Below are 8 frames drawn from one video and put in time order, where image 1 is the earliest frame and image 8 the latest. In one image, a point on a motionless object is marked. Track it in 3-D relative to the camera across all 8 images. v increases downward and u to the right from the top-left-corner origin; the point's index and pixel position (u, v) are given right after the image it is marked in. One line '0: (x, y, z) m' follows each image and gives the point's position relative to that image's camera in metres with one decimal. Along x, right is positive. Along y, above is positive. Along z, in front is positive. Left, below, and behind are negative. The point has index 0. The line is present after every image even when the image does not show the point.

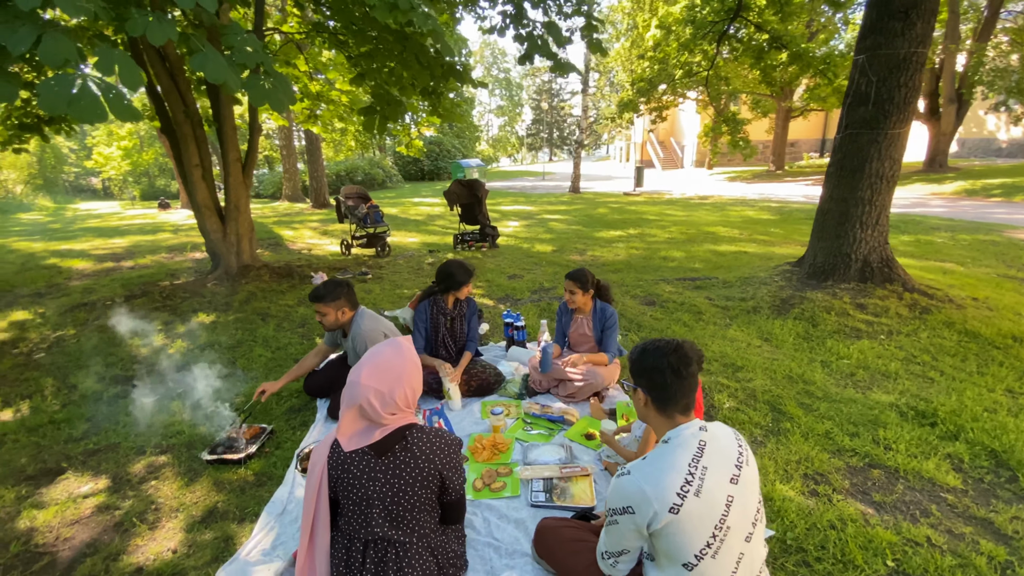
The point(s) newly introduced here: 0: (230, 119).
0: (-3.6, +2.1, +6.2) m
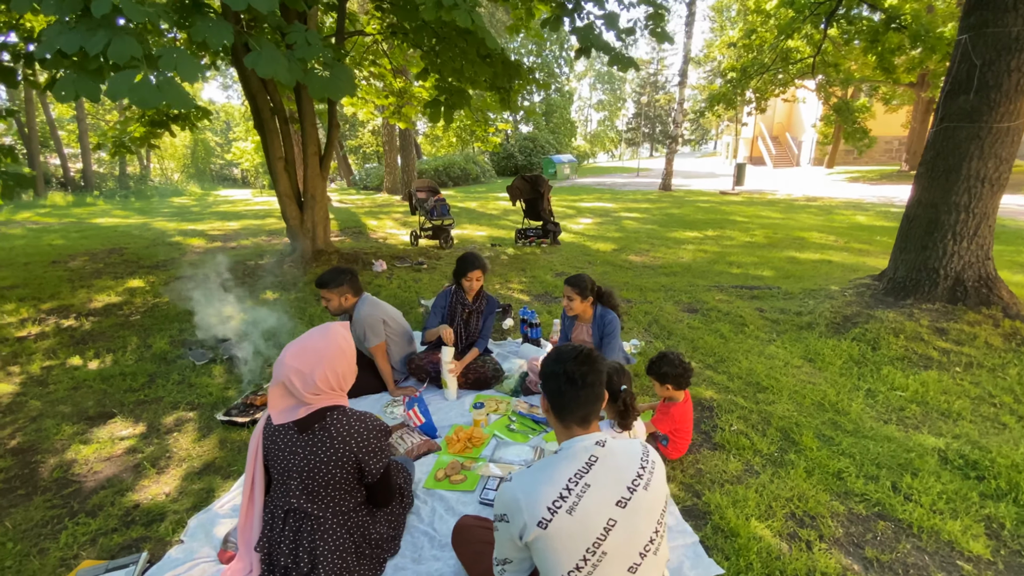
0: (-2.8, +2.4, +6.8) m
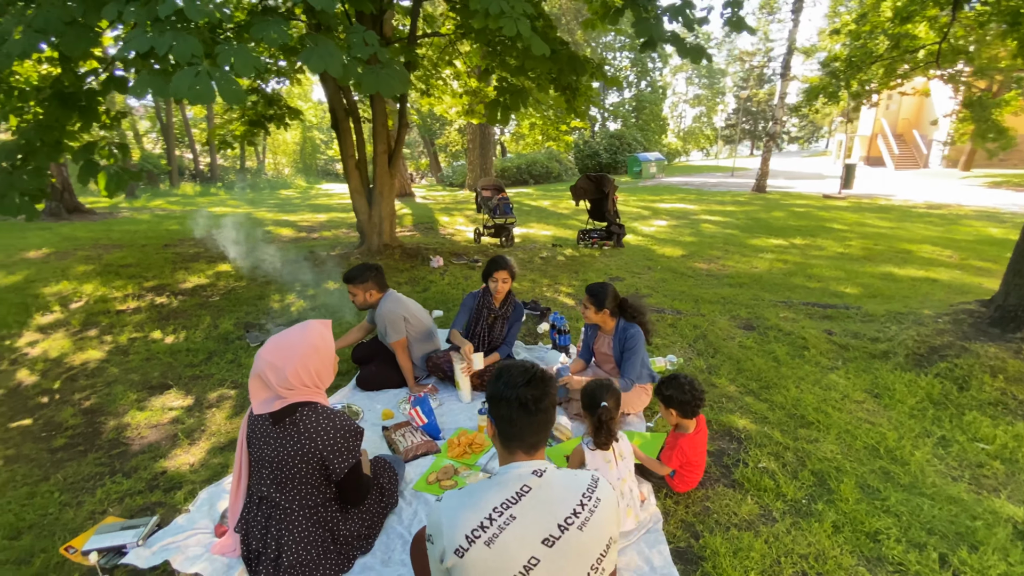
0: (-1.9, +2.5, +7.1) m
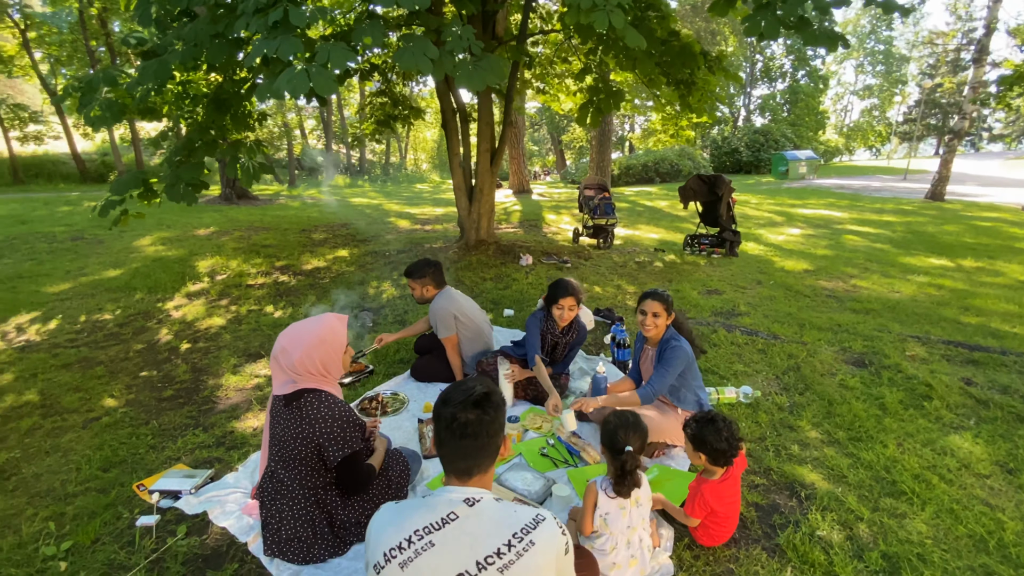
0: (-0.4, +2.6, +7.2) m
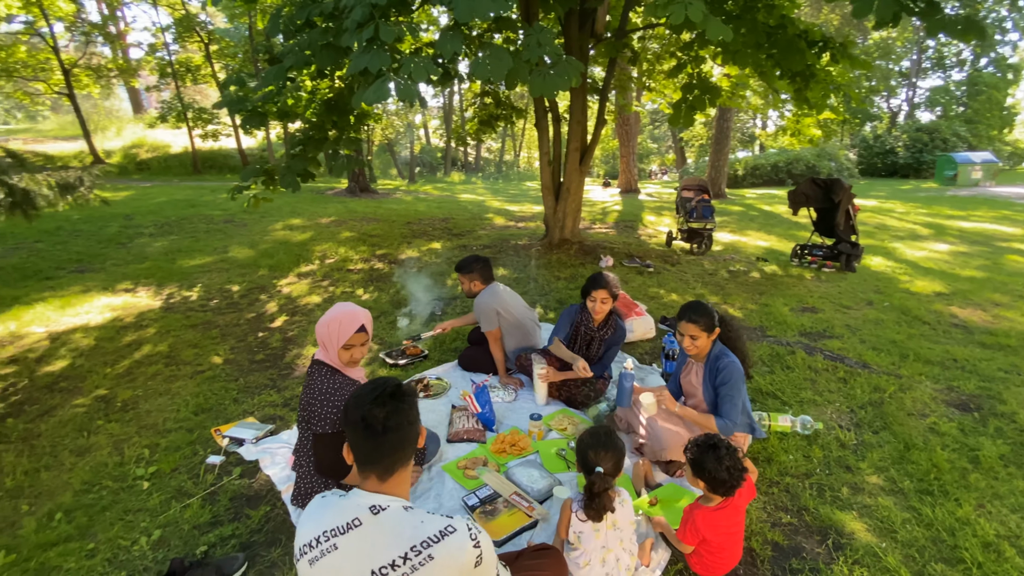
0: (+1.0, +2.6, +7.2) m
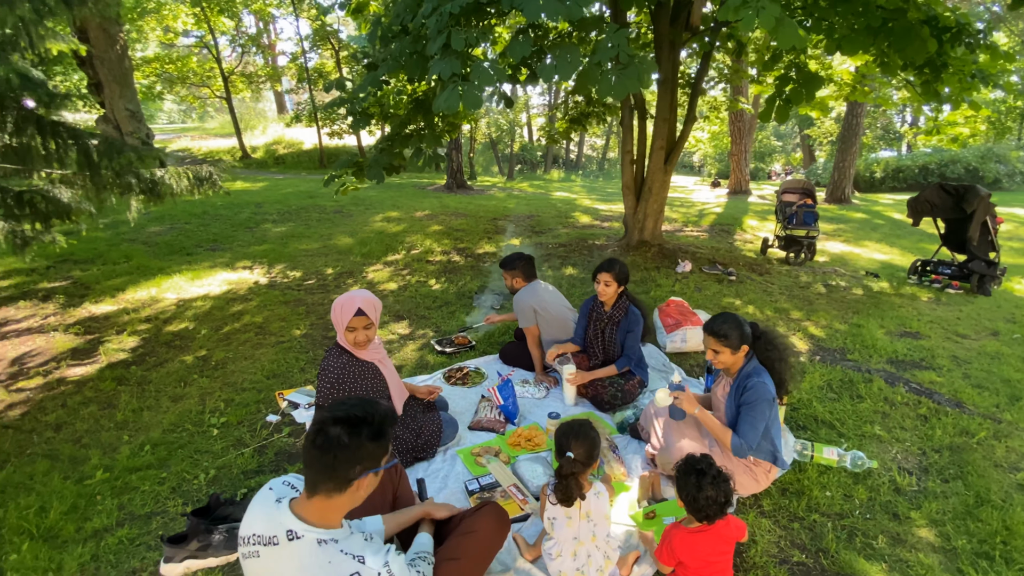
0: (+2.2, +2.5, +6.9) m
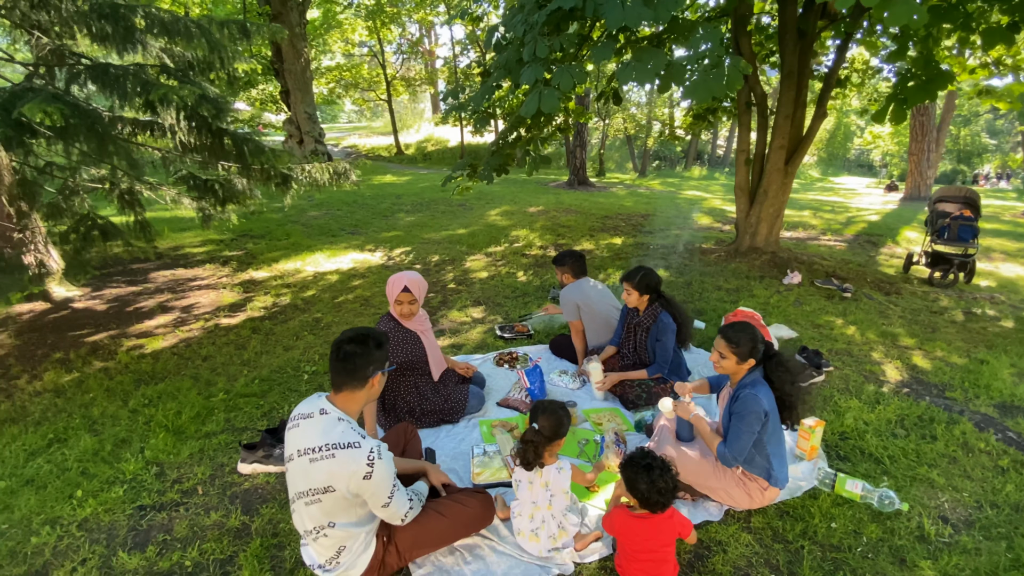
0: (+3.6, +2.4, +6.4) m
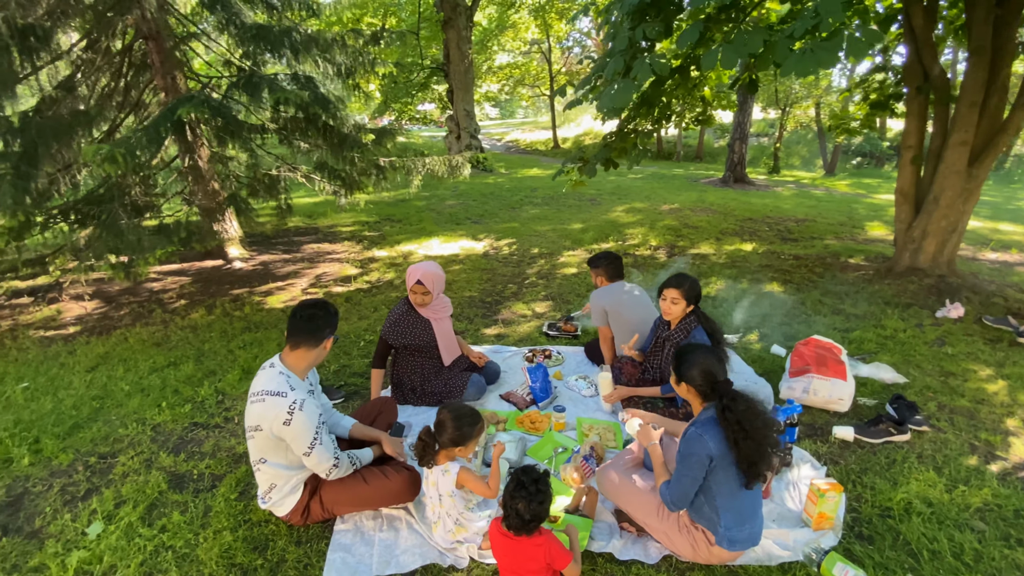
0: (+4.7, +2.0, +4.9) m
